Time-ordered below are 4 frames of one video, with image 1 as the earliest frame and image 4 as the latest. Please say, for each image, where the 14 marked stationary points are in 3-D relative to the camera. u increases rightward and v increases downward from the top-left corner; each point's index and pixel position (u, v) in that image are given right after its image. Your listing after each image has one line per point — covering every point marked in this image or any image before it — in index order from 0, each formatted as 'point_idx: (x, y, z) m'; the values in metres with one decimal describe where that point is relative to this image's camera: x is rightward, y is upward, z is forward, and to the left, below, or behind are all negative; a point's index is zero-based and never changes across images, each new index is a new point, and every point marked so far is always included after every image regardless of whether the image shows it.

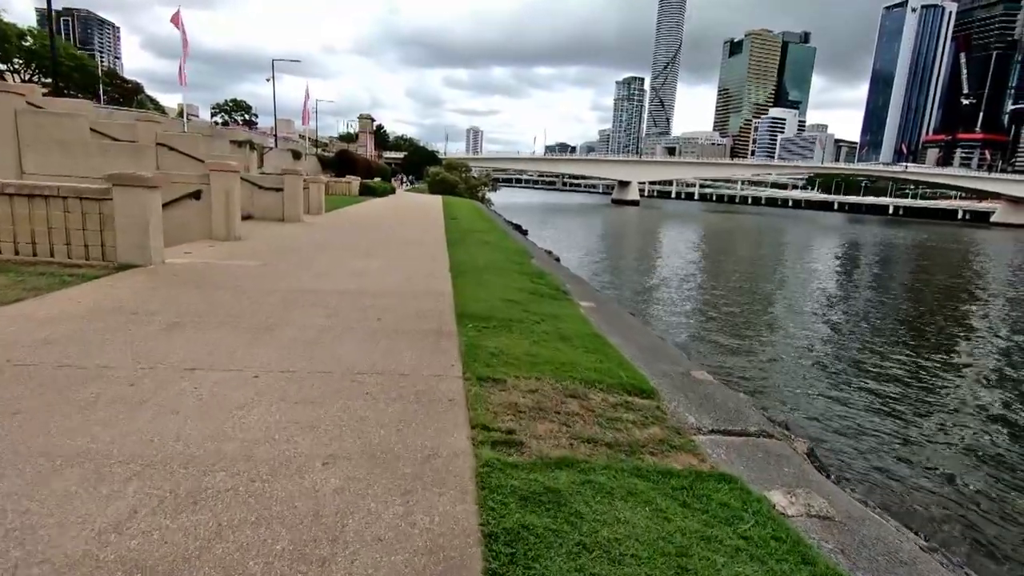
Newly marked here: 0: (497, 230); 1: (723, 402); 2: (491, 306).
0: (-0.6, +2.1, +20.0) m
1: (+2.0, -1.1, +5.1) m
2: (-0.3, -0.2, +7.1) m
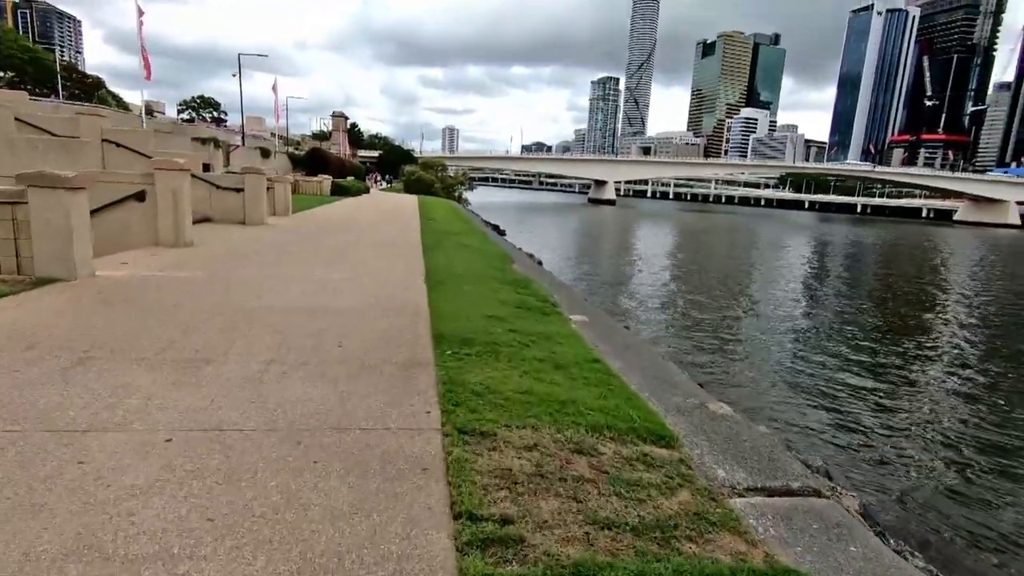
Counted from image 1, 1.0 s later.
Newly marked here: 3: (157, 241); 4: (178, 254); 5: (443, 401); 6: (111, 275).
0: (-1.3, +1.9, +19.1) m
1: (+1.9, -1.2, +4.3) m
2: (-0.4, -0.4, +6.2) m
3: (-6.5, +0.9, +10.1) m
4: (-5.8, +0.6, +9.5) m
5: (-0.5, -0.8, +3.9) m
6: (-5.5, +0.2, +7.5) m
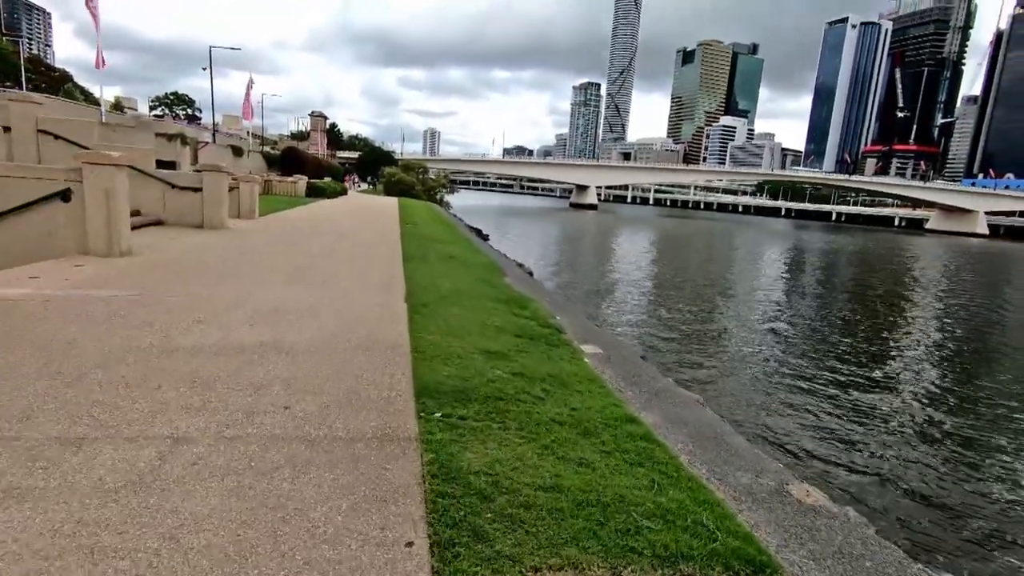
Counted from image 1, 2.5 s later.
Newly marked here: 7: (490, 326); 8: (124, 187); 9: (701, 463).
0: (-1.7, +1.6, +17.7) m
1: (+2.0, -1.5, +3.0) m
2: (-0.4, -0.7, +4.8) m
3: (-6.6, +0.6, +8.5) m
4: (-5.9, +0.3, +8.0) m
5: (-0.4, -1.1, +2.5) m
6: (-5.5, 0.0, +6.0) m
7: (-0.3, -0.4, +6.5) m
8: (-6.0, +1.6, +8.5) m
9: (+1.3, -1.2, +3.8) m
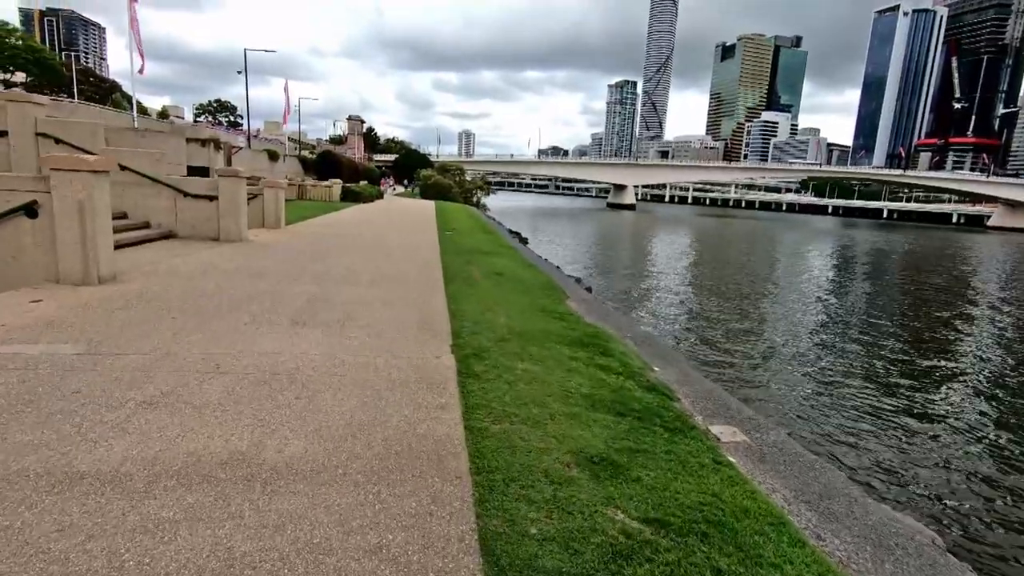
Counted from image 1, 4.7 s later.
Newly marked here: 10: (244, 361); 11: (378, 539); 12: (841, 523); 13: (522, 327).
0: (-0.2, +1.2, +15.7) m
1: (+2.5, -1.9, +0.8) m
2: (+0.3, -1.1, +2.8) m
3: (-5.7, +0.2, +6.9) m
4: (-5.0, -0.1, +6.3) m
5: (+0.2, -1.5, +0.5) m
6: (-4.7, -0.5, +4.3) m
7: (+0.5, -0.9, +4.5) m
8: (-5.1, +1.1, +6.8) m
9: (+1.9, -1.6, +1.7) m
10: (-2.2, -0.6, +4.5) m
11: (-0.5, -1.1, +2.5) m
12: (+2.0, -1.4, +3.0) m
13: (+0.1, -0.4, +6.5) m
